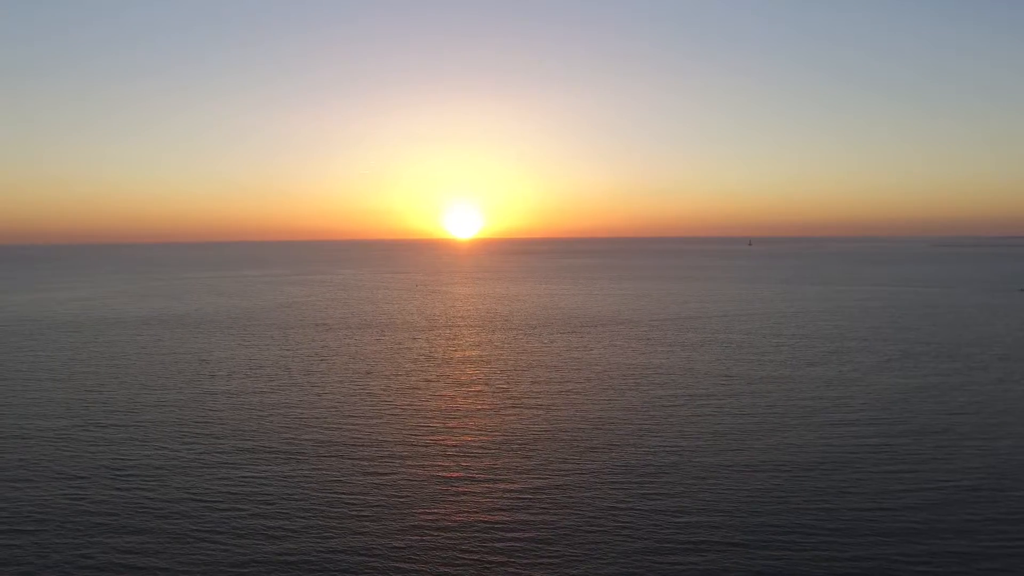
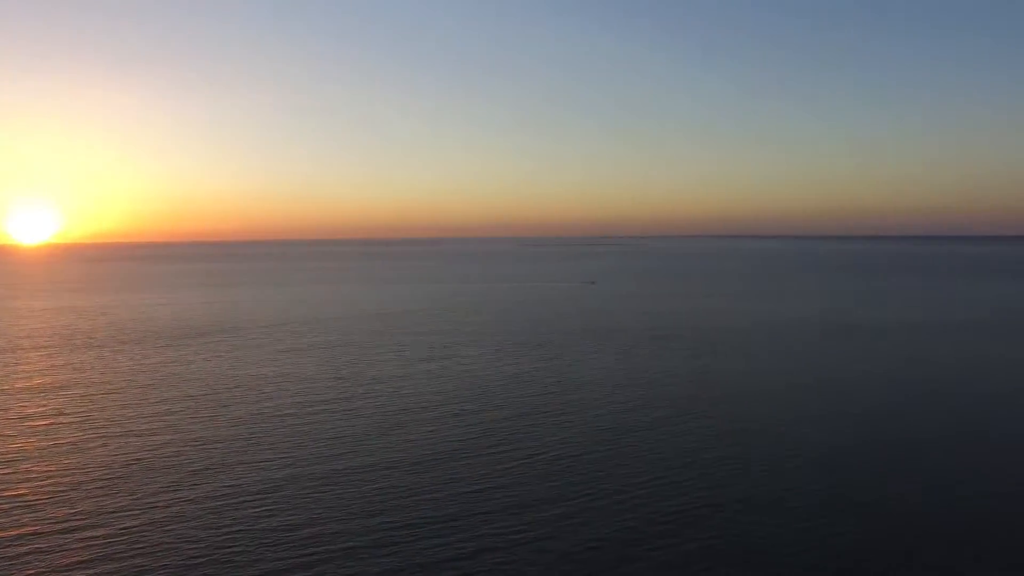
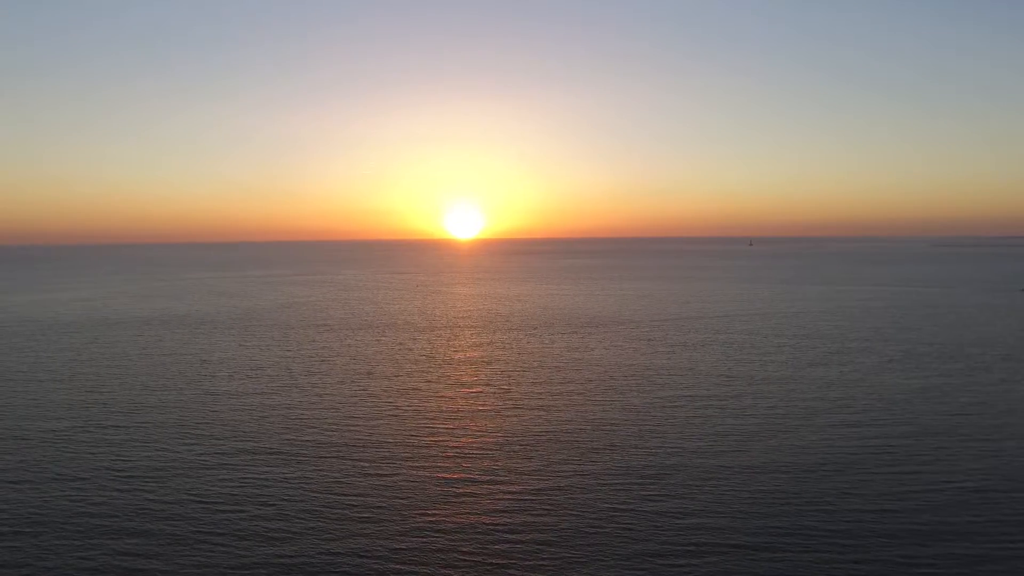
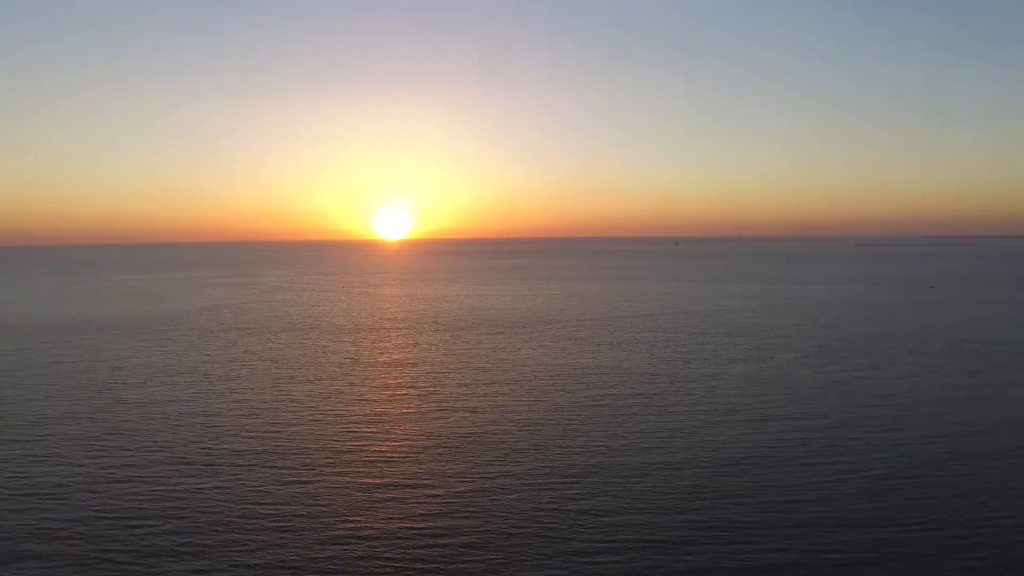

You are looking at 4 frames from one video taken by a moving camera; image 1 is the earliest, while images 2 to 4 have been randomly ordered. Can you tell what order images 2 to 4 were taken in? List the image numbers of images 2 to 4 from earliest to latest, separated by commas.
3, 4, 2
